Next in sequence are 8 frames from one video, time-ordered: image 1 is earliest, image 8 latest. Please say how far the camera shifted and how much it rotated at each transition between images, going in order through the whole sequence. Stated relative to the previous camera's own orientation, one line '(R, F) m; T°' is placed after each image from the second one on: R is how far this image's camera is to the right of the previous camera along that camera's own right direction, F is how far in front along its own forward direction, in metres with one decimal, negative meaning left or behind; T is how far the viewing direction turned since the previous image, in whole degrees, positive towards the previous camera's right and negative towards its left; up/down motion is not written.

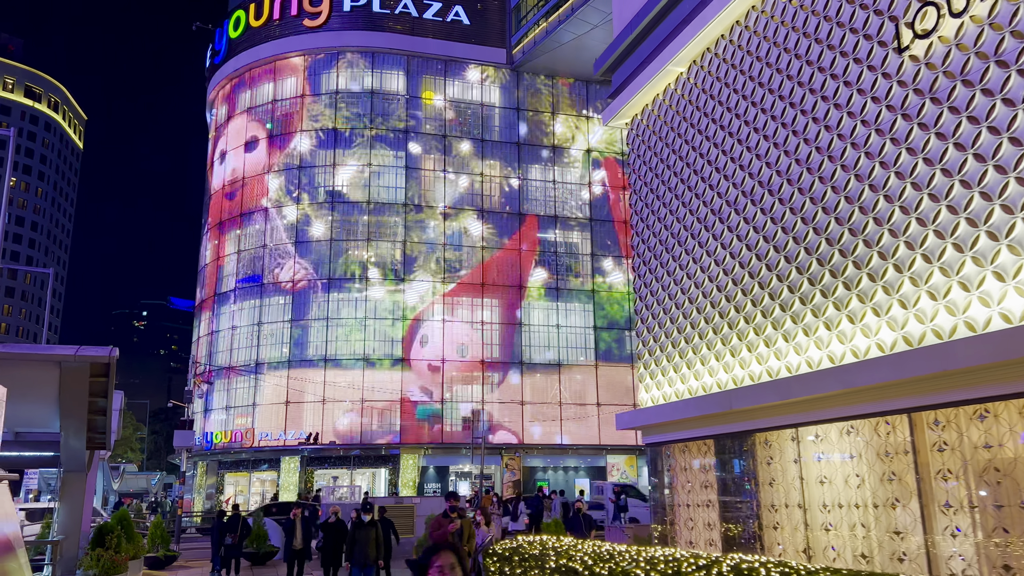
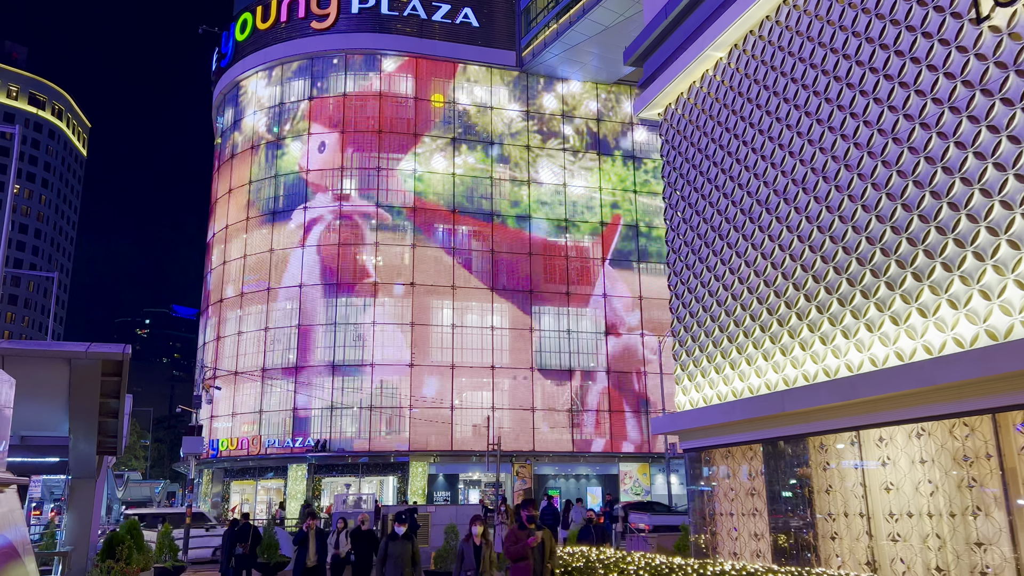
(-0.5, +0.8) m; 0°
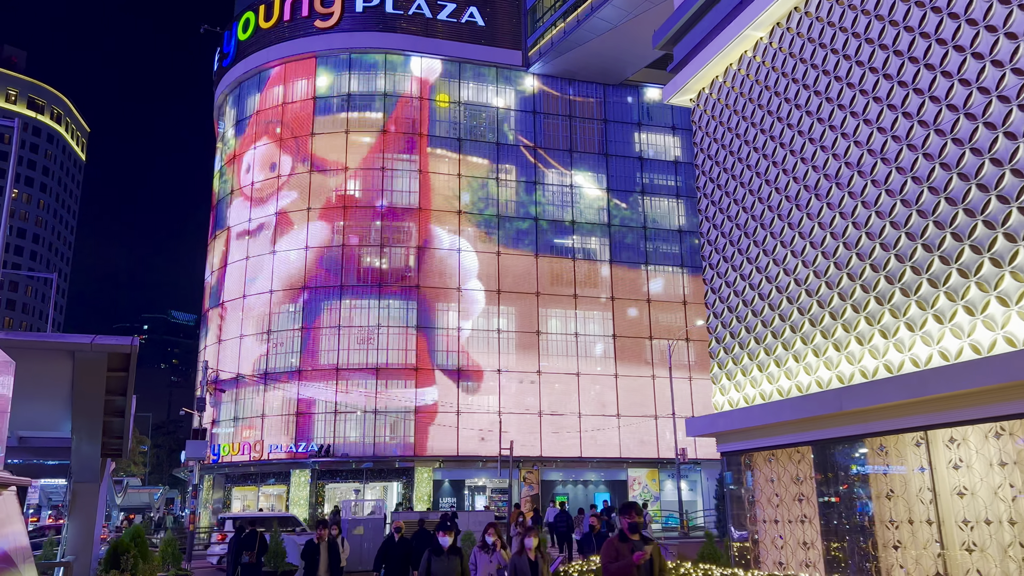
(-0.5, +0.8) m; 0°
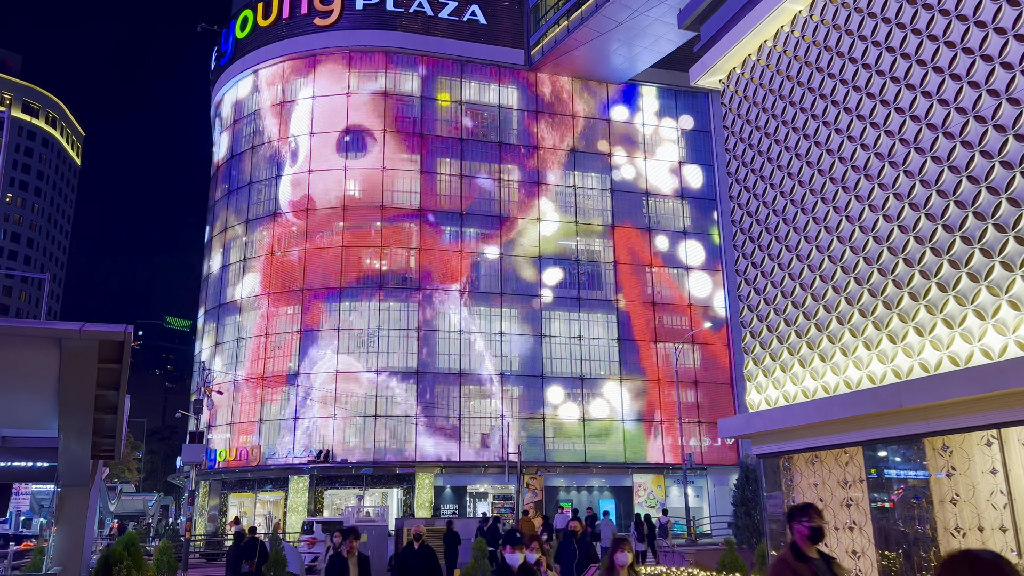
(-0.4, +0.9) m; 0°
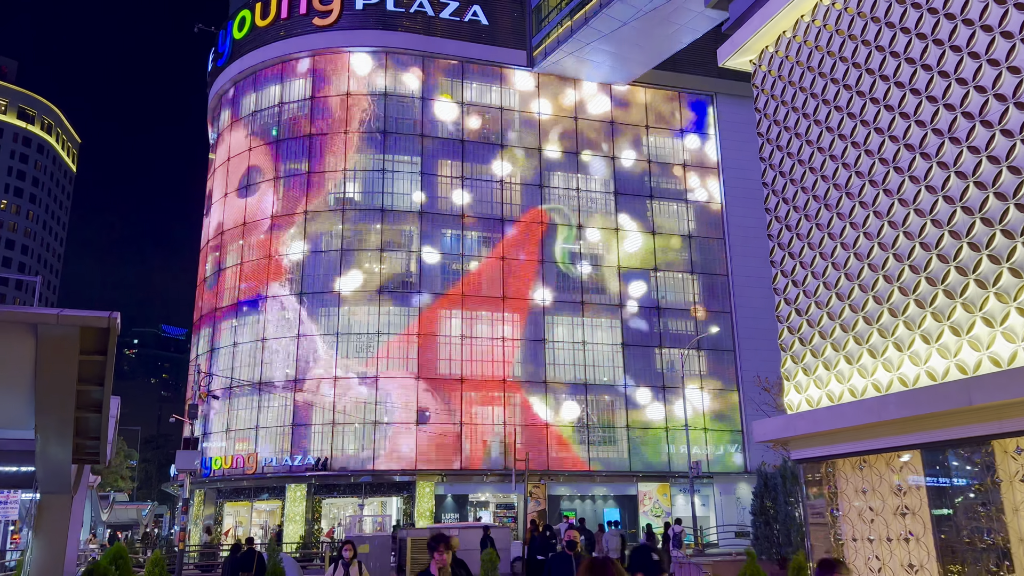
(-0.3, +1.0) m; 0°
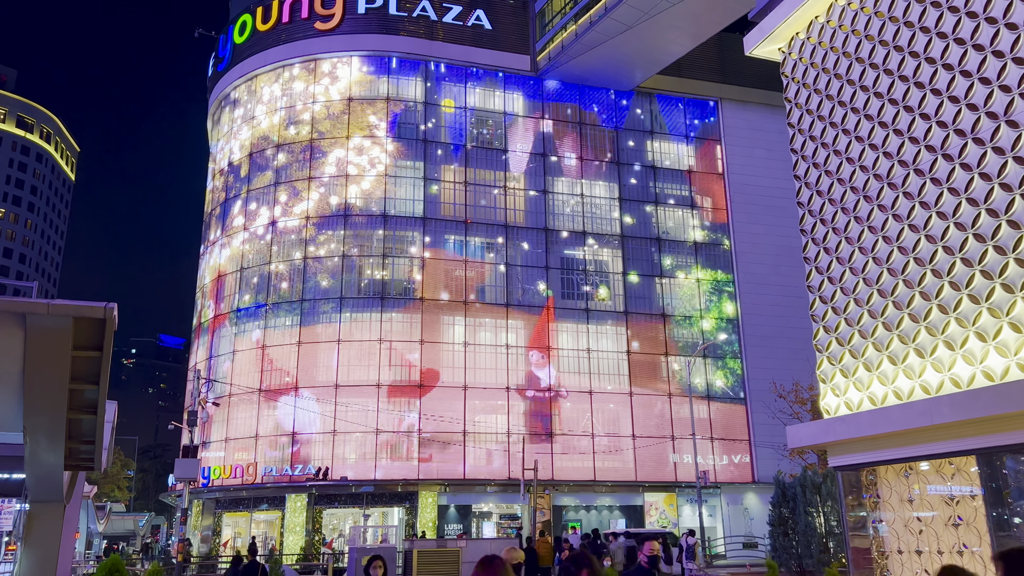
(-0.3, +0.7) m; 0°
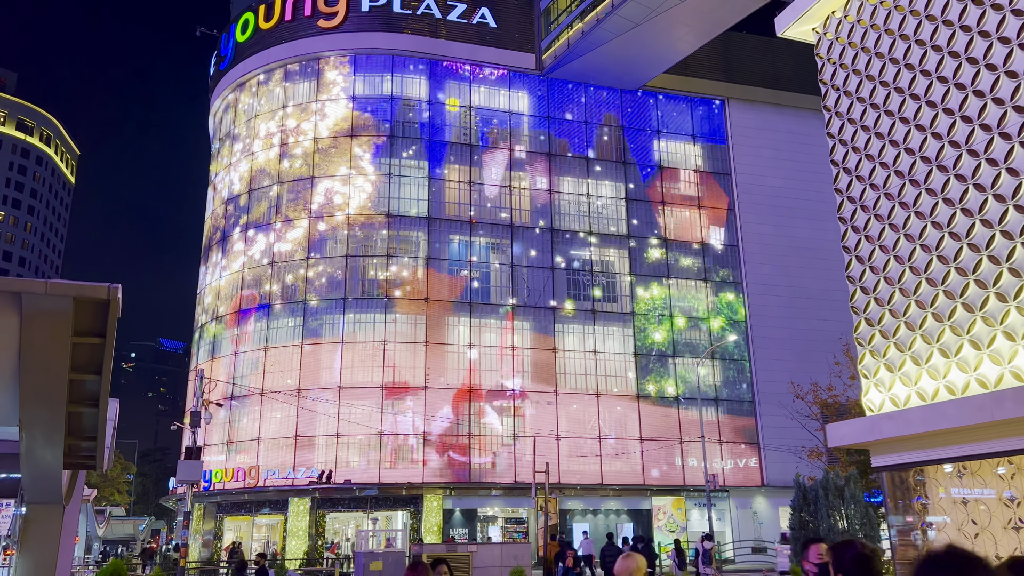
(-0.3, +0.6) m; 0°
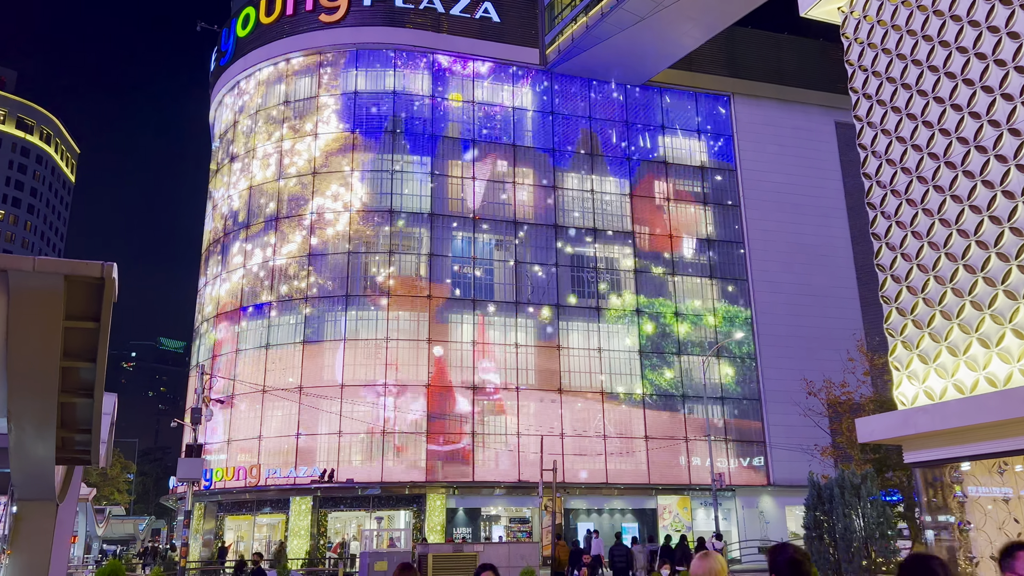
(-0.2, +0.5) m; 0°
